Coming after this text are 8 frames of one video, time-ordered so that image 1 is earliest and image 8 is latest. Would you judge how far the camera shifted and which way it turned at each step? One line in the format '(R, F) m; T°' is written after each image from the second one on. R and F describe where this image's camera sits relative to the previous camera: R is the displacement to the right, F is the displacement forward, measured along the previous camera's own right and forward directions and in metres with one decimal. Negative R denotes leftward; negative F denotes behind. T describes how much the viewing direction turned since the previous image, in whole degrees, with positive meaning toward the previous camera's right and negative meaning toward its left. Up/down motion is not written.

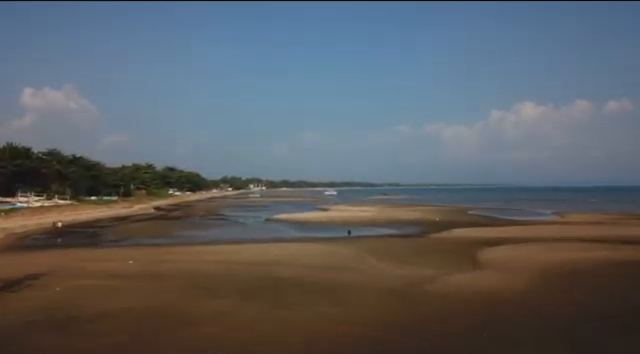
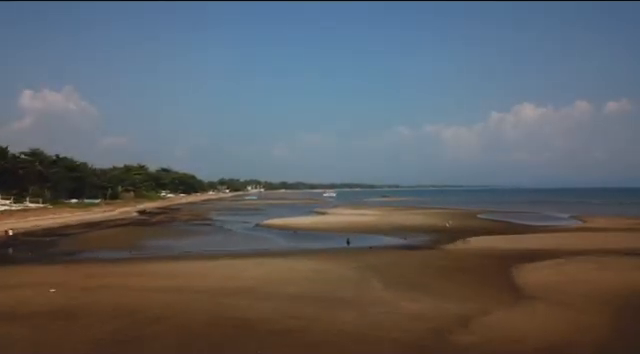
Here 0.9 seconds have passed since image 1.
(+0.3, +4.5) m; 0°
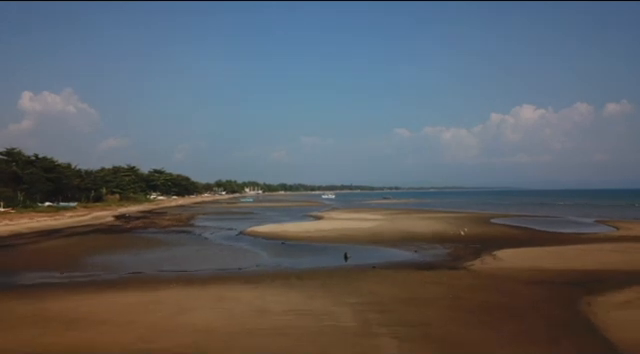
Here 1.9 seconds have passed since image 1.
(+0.4, +5.3) m; 0°
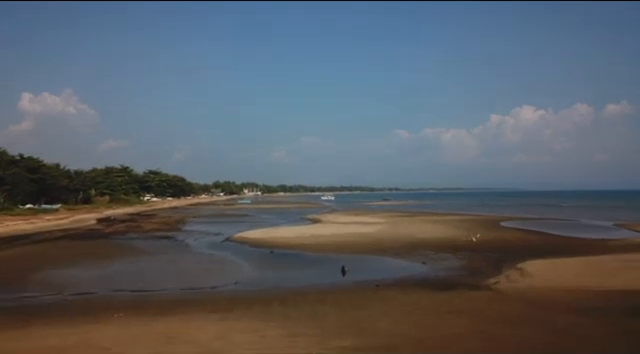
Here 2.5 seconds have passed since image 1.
(+0.3, +3.2) m; 0°
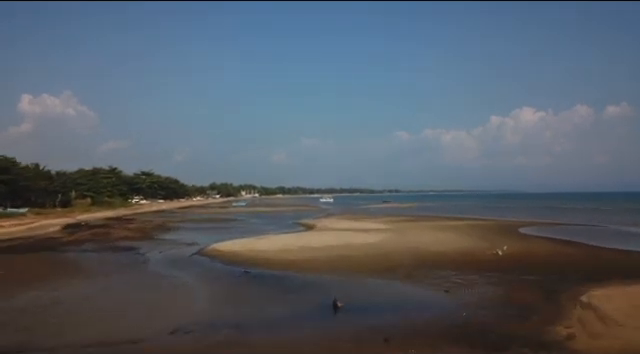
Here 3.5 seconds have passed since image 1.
(+0.4, +5.3) m; 0°
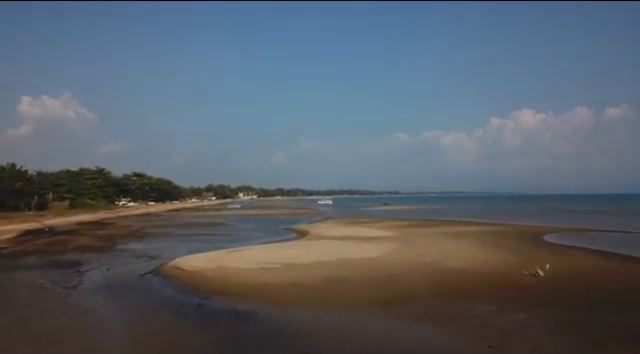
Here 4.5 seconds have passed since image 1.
(+0.4, +5.2) m; 0°
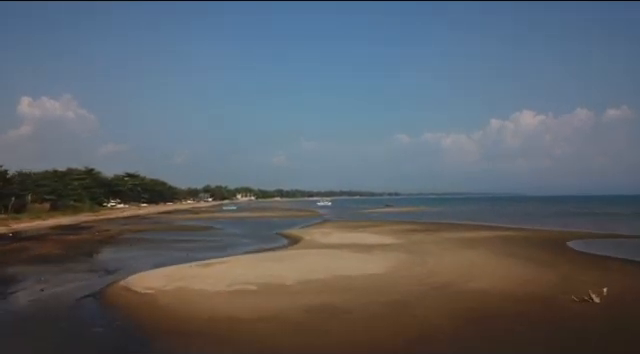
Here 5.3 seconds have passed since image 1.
(+0.3, +4.1) m; 0°
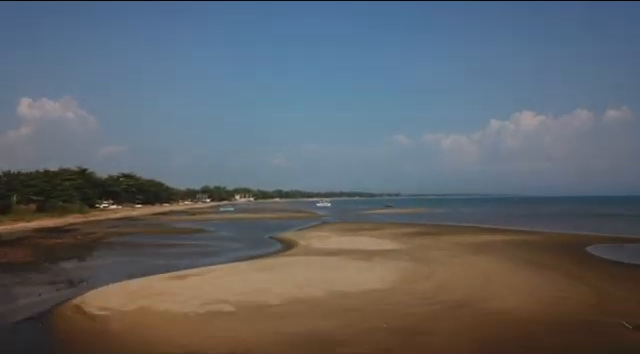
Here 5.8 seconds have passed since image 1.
(+0.2, +2.6) m; 0°
